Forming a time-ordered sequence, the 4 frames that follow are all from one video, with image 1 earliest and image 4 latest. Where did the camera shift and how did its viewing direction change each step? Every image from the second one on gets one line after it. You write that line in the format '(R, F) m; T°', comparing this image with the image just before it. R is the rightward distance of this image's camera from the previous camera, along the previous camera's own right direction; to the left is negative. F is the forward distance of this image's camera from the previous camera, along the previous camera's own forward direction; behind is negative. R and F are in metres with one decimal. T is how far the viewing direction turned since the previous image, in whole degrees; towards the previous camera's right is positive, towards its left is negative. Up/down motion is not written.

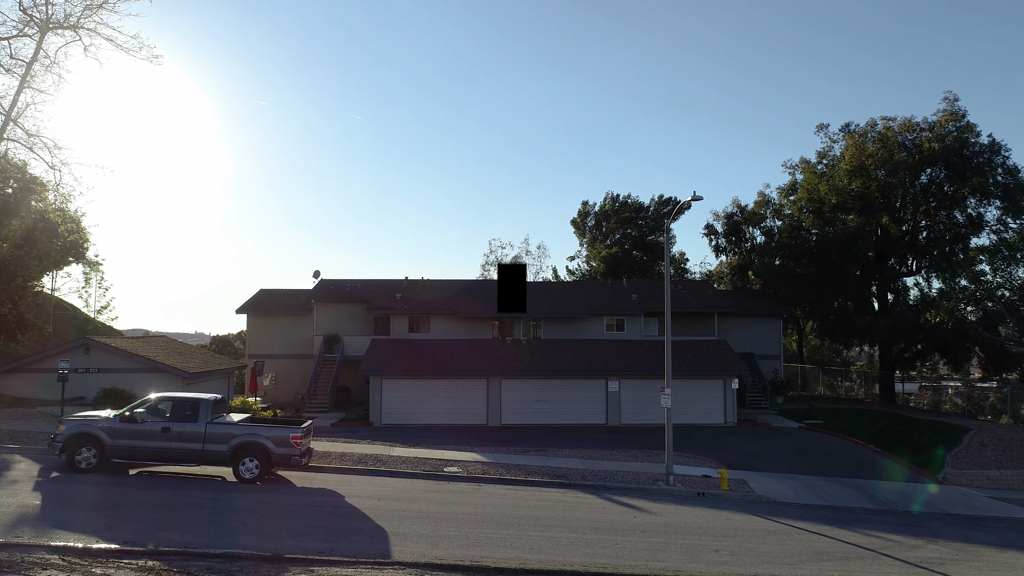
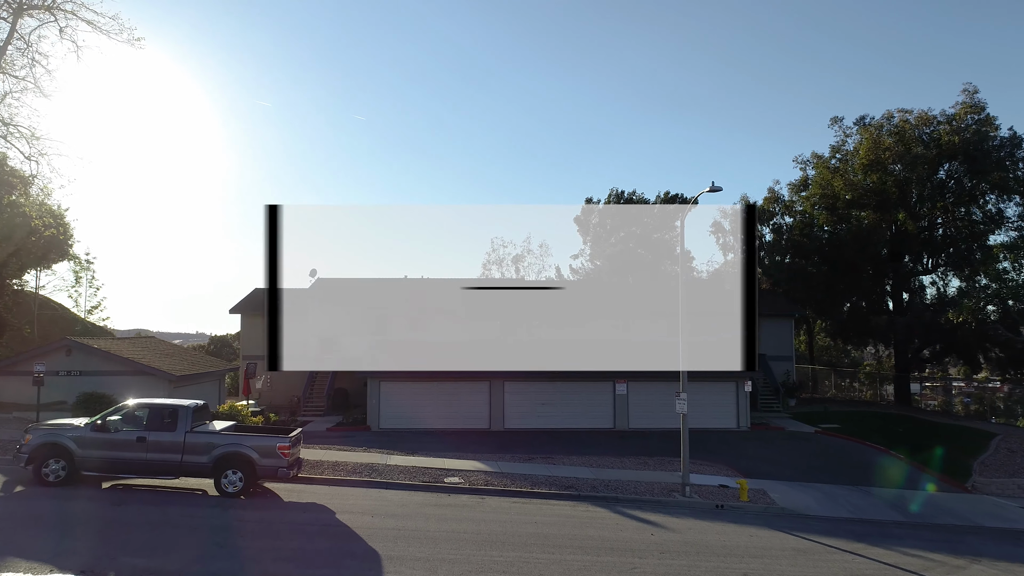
(-0.1, +1.1) m; 0°
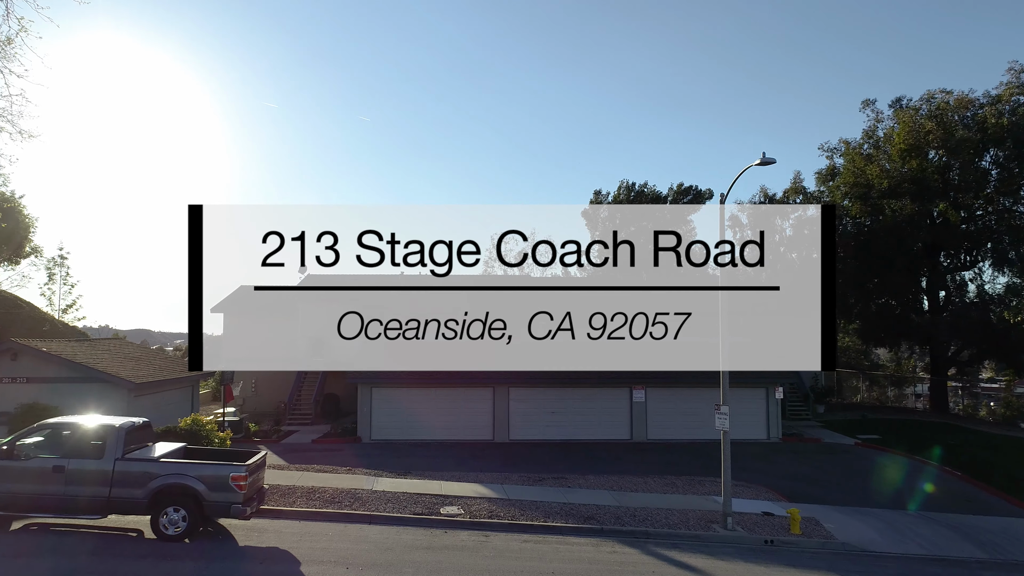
(-0.2, +2.5) m; 0°
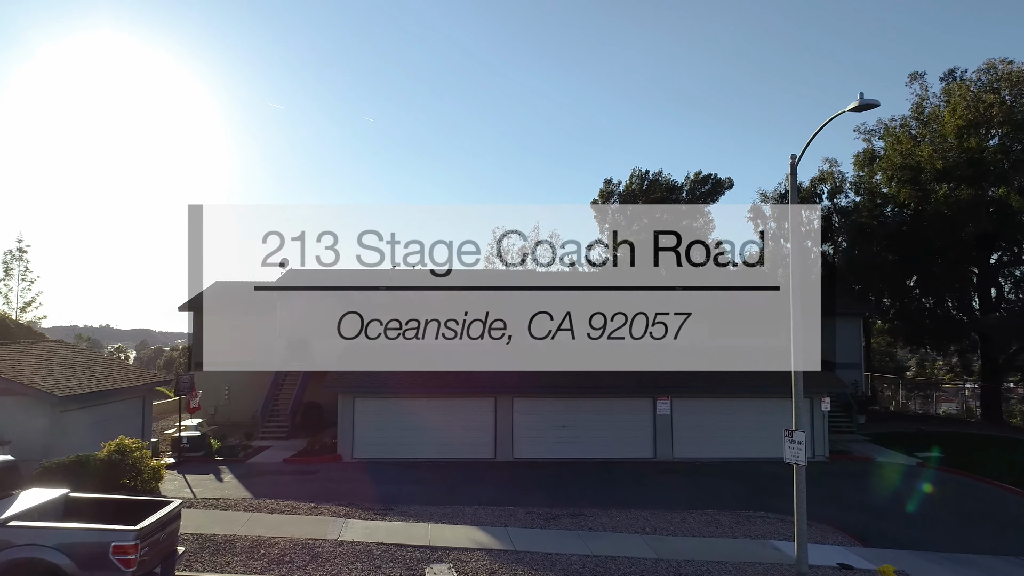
(-0.1, +3.1) m; 0°
